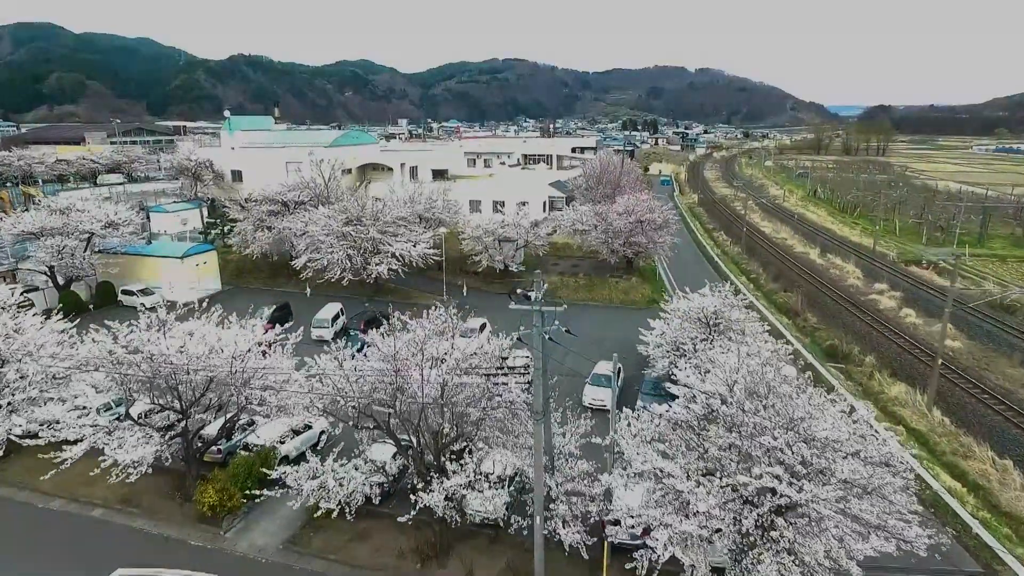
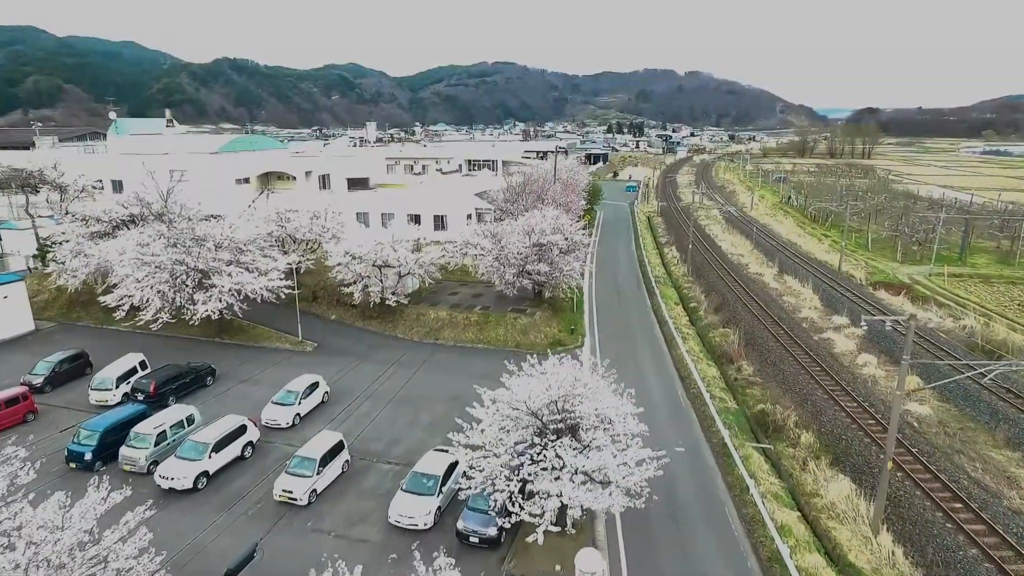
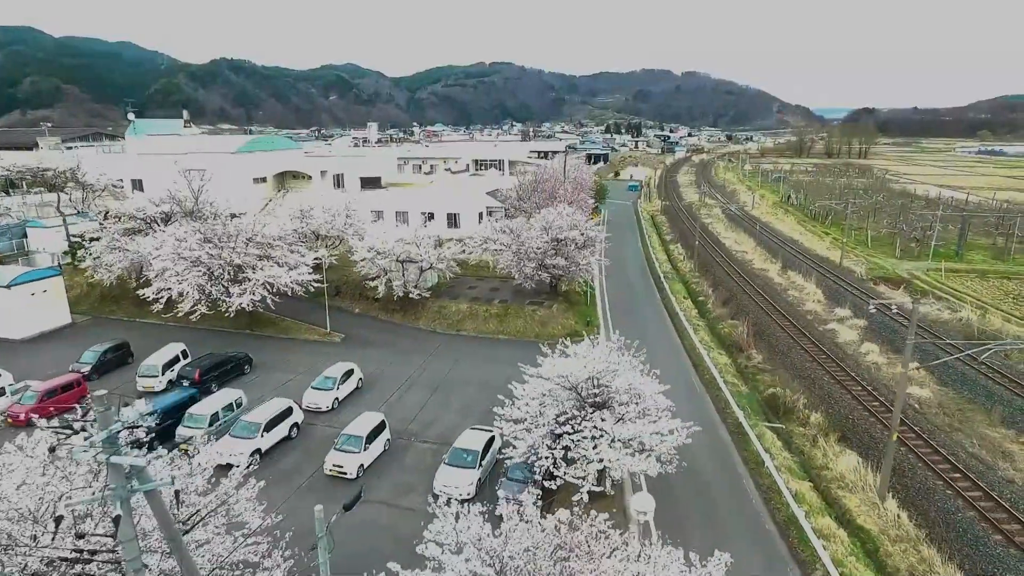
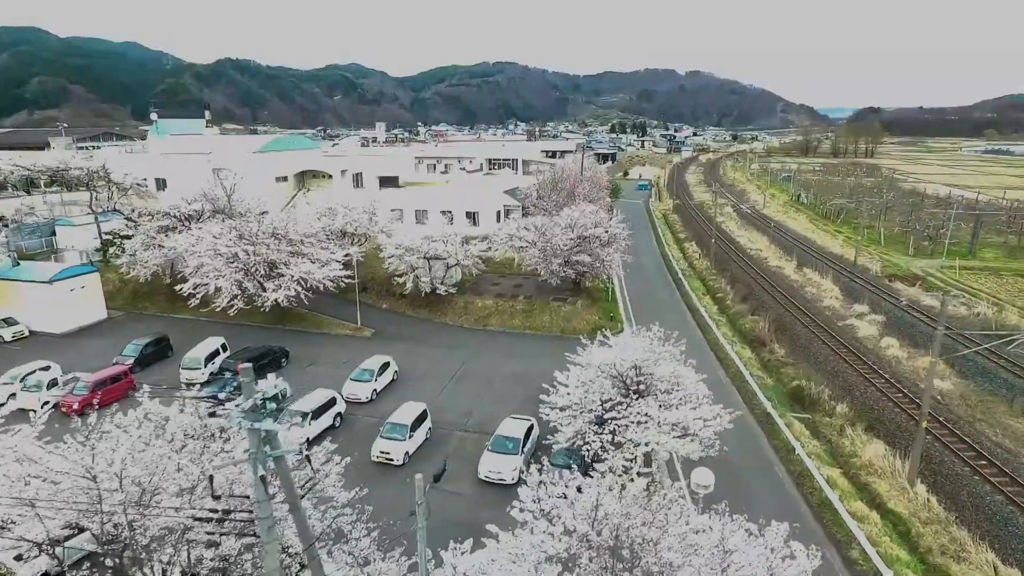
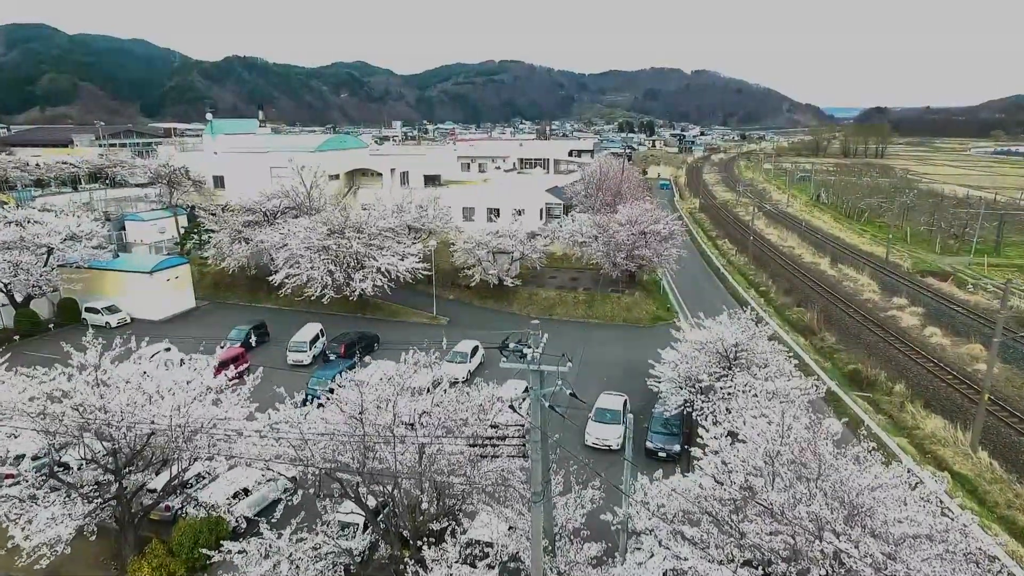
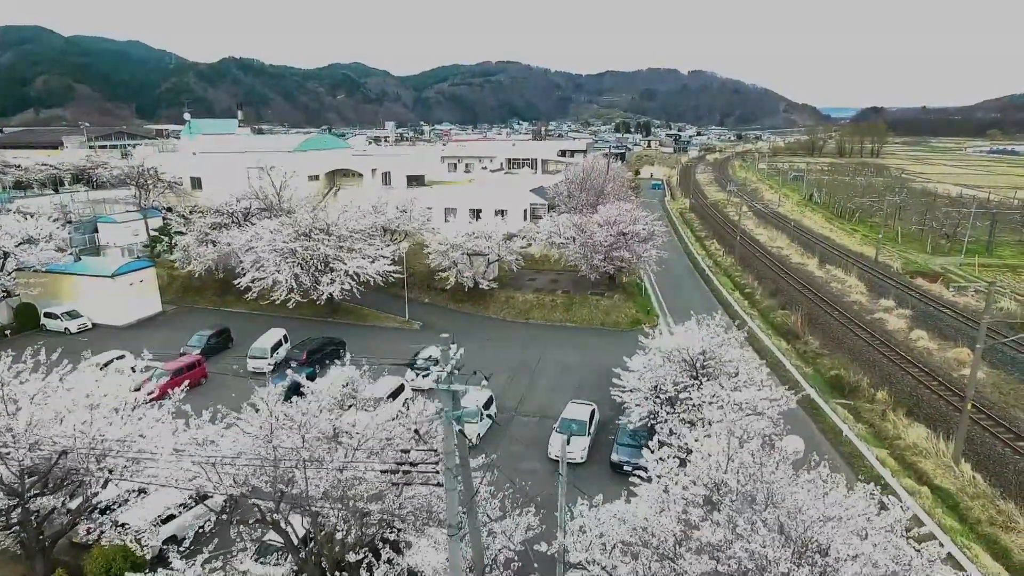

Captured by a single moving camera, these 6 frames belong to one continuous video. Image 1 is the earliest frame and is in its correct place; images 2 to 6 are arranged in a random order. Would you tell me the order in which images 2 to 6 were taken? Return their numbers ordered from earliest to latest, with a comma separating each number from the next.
5, 6, 4, 3, 2
